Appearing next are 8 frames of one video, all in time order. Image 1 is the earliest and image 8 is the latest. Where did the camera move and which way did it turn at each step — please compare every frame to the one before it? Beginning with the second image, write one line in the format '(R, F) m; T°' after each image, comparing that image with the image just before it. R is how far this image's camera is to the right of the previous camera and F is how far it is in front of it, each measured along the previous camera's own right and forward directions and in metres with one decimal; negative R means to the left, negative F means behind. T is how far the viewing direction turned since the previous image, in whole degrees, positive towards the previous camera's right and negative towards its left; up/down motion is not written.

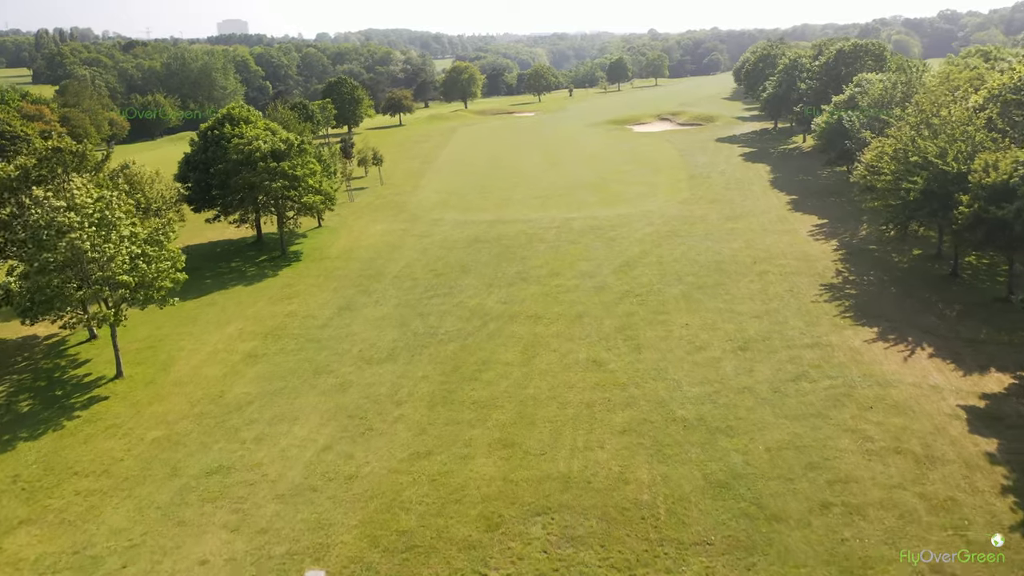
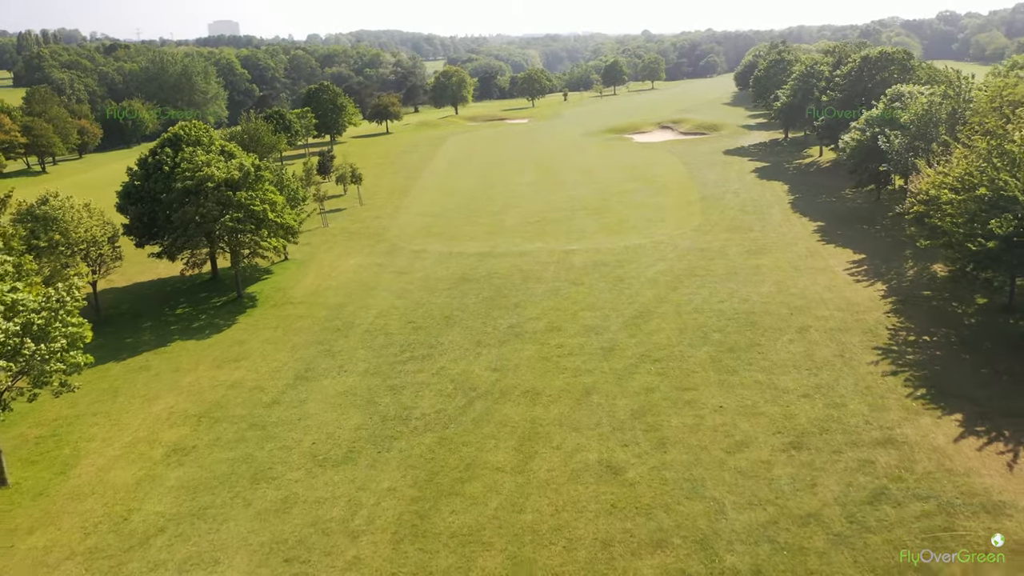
(0.0, +4.9) m; 0°
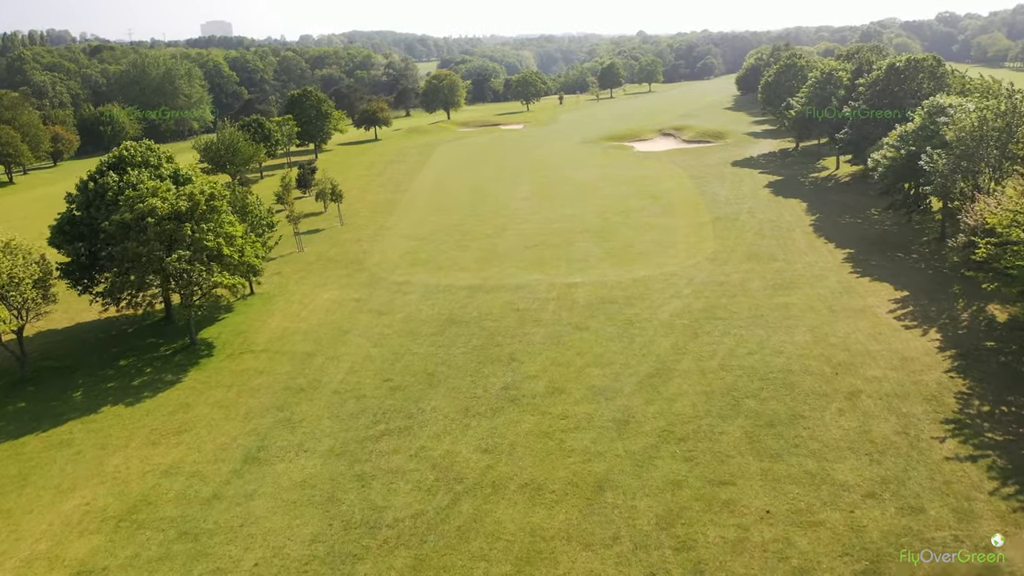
(0.0, +4.0) m; 0°
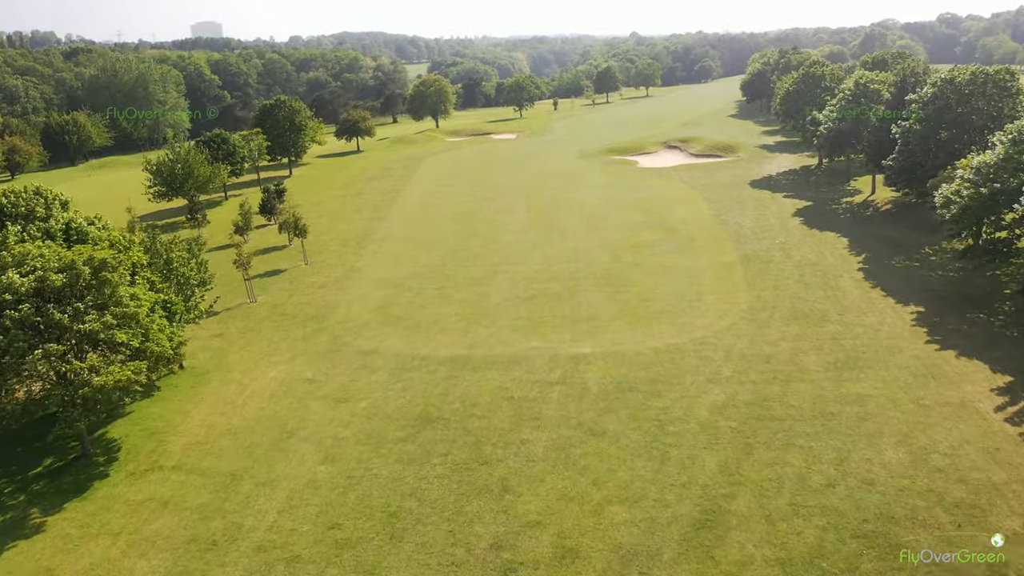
(0.0, +6.5) m; +1°
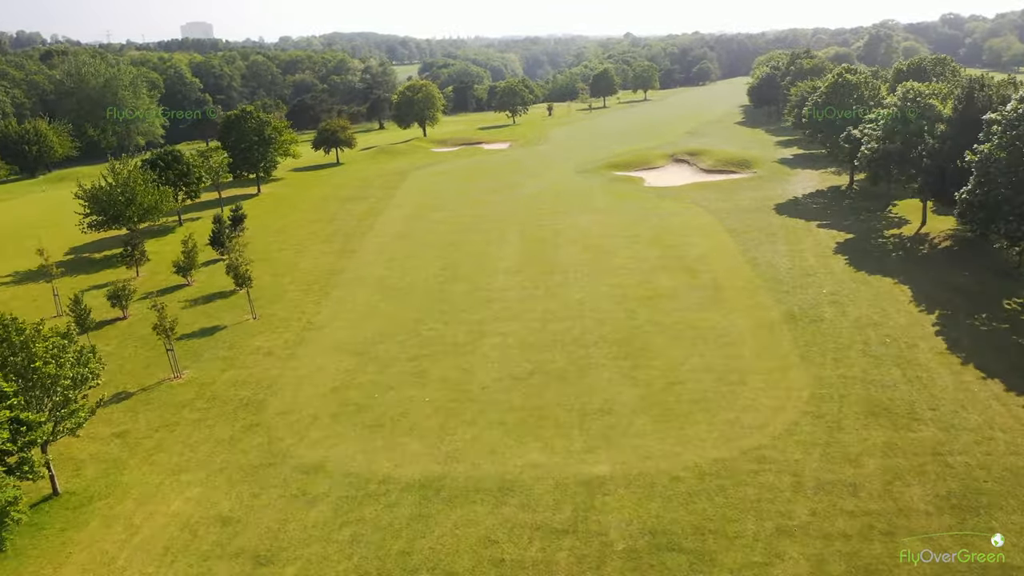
(+0.1, +6.8) m; 0°
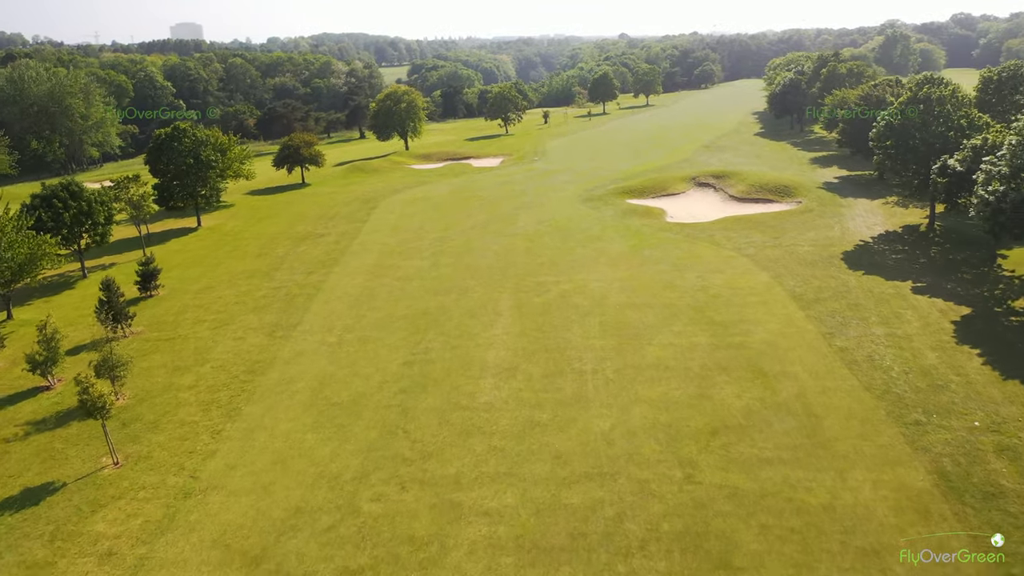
(0.0, +10.9) m; 0°
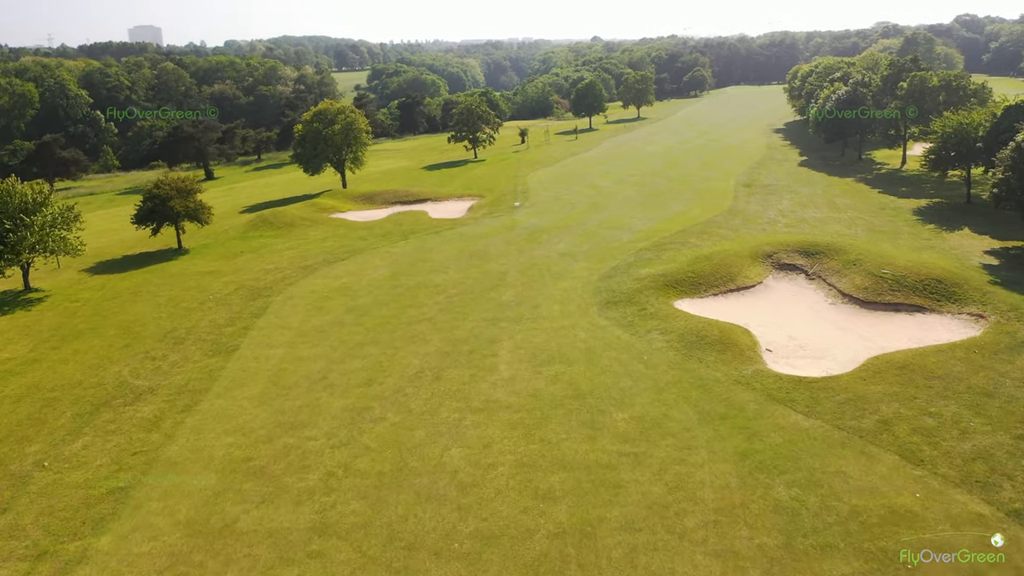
(-0.1, +22.0) m; +2°
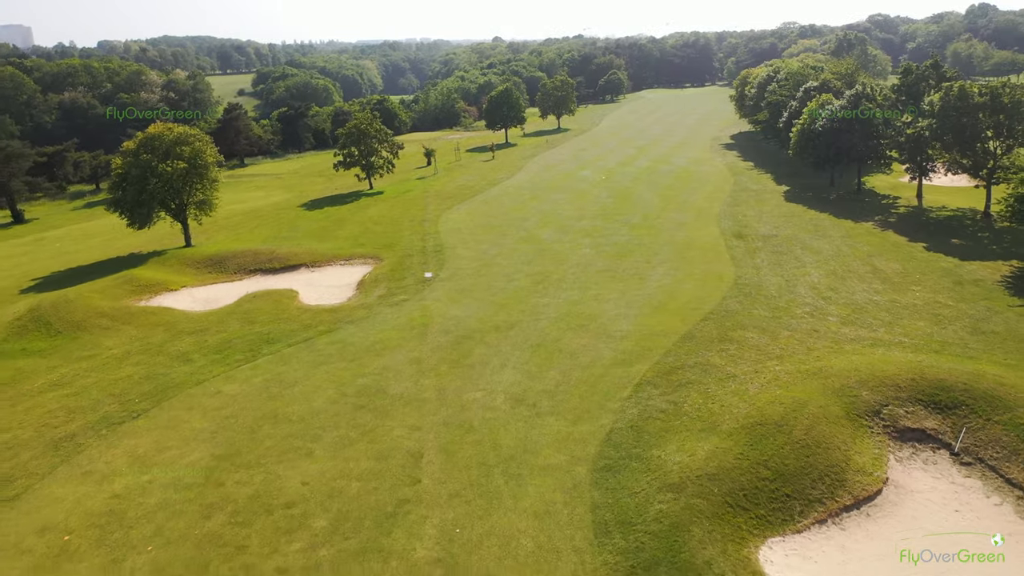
(-0.2, +17.5) m; +7°
